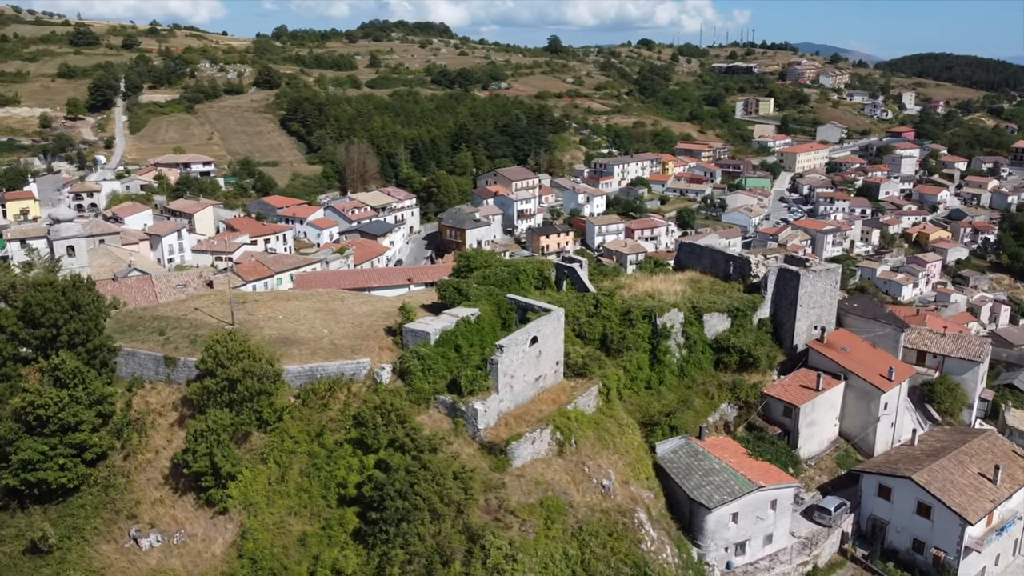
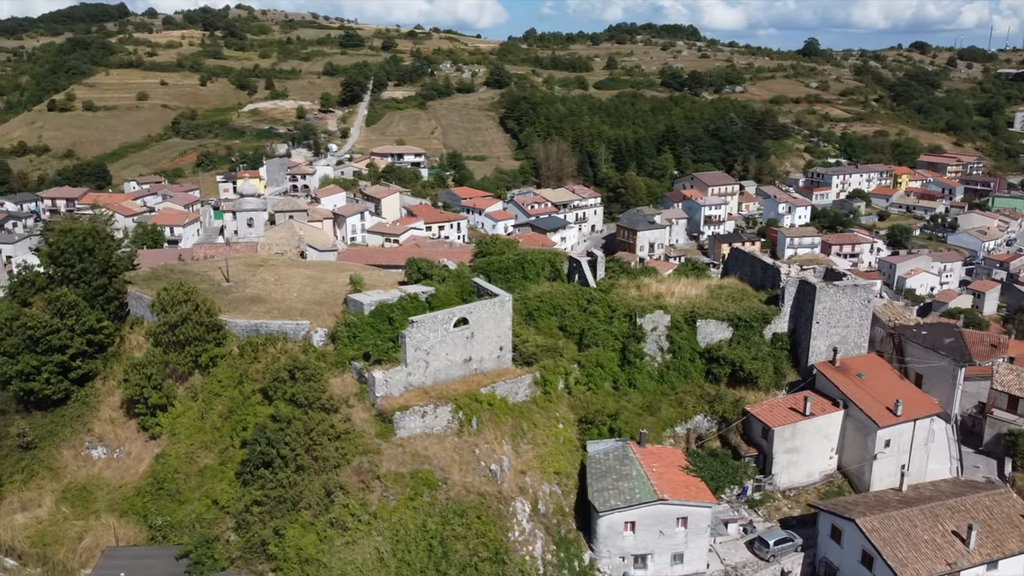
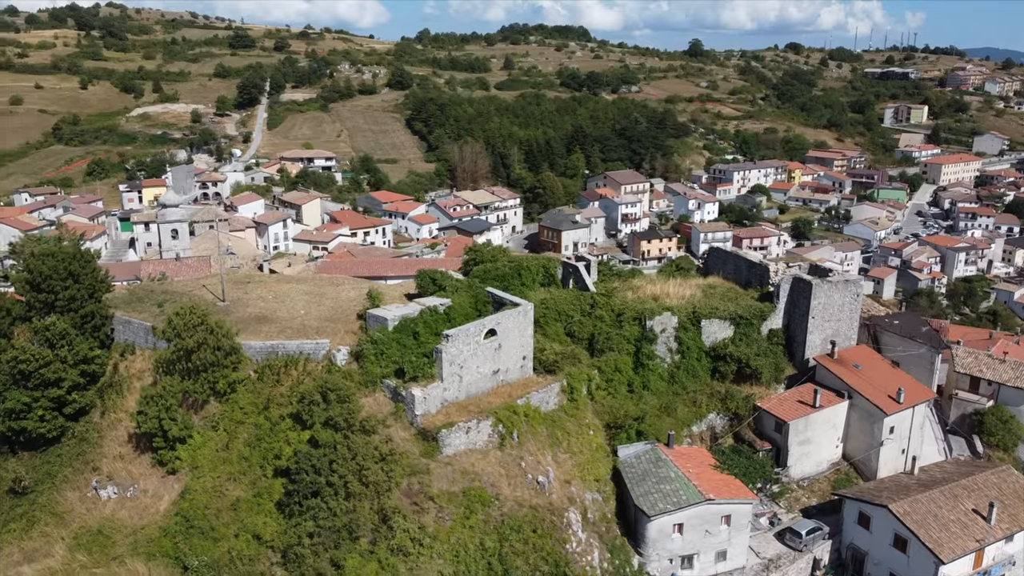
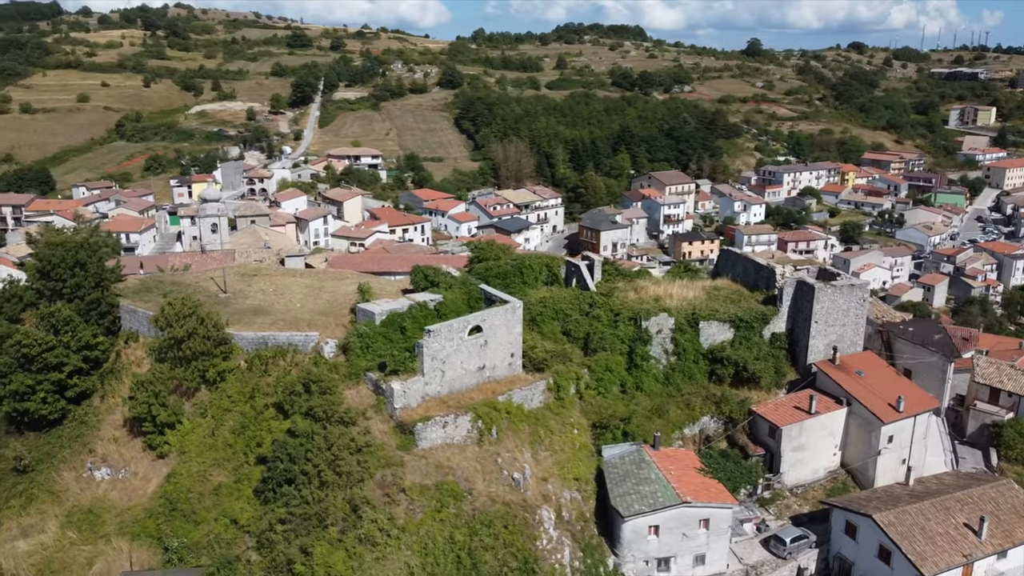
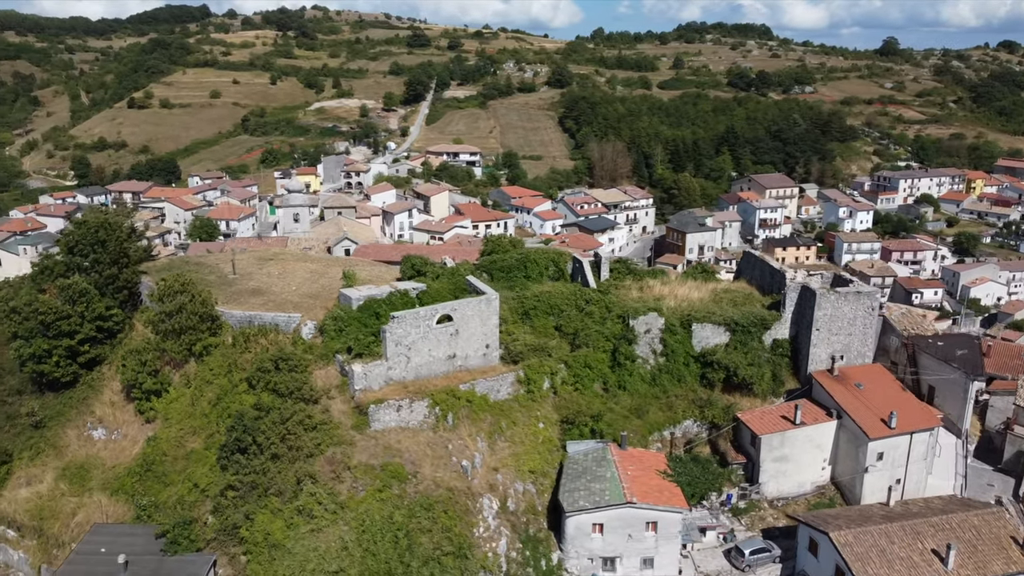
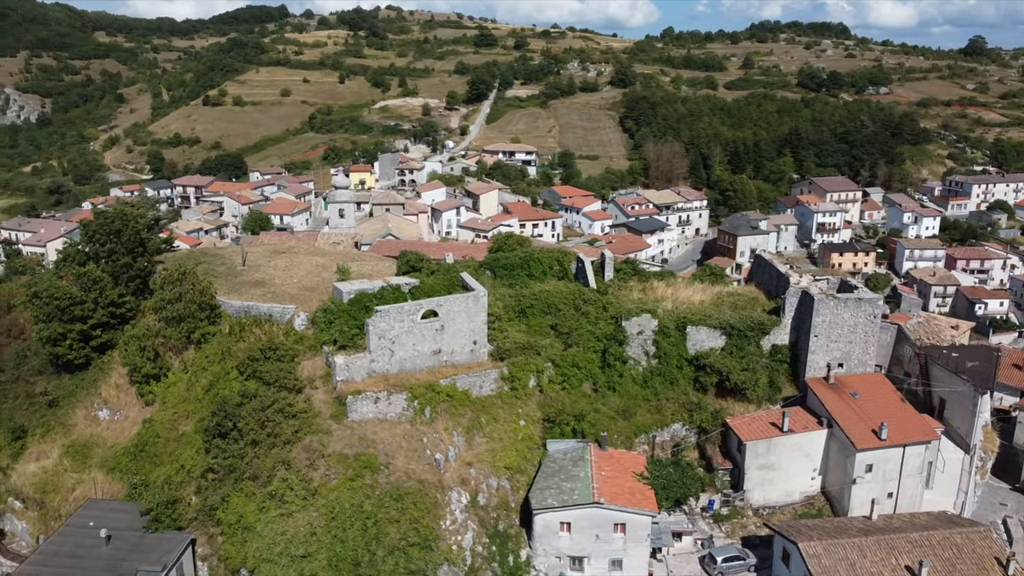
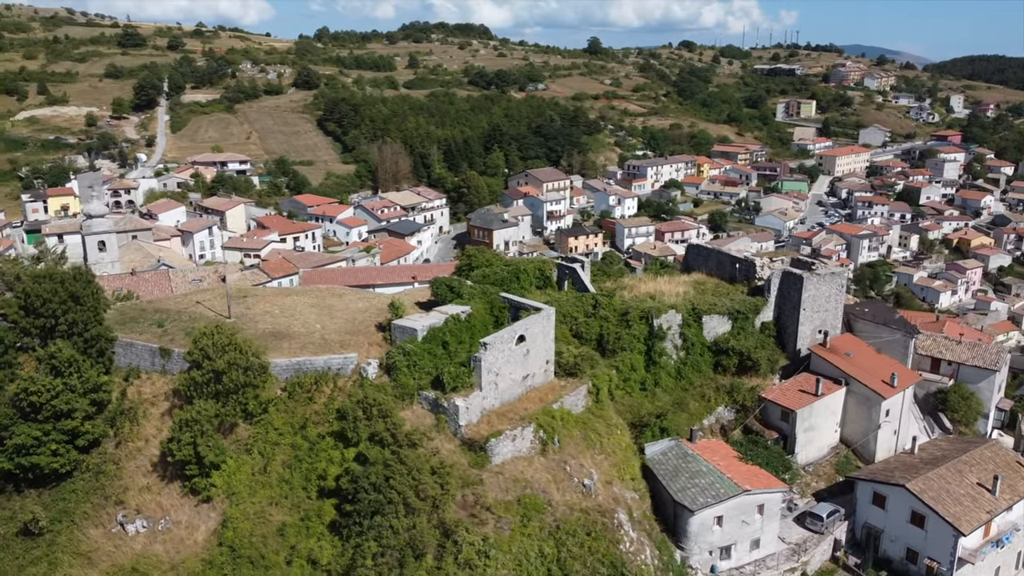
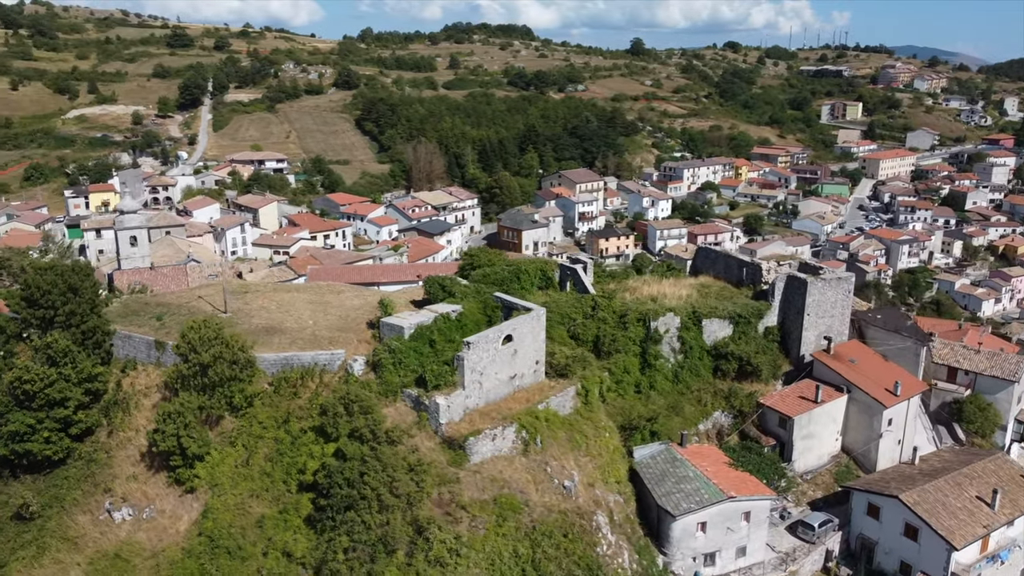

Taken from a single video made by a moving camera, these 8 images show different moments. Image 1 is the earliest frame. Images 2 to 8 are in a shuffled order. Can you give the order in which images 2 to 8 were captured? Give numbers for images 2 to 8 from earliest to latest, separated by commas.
7, 8, 3, 4, 2, 5, 6
